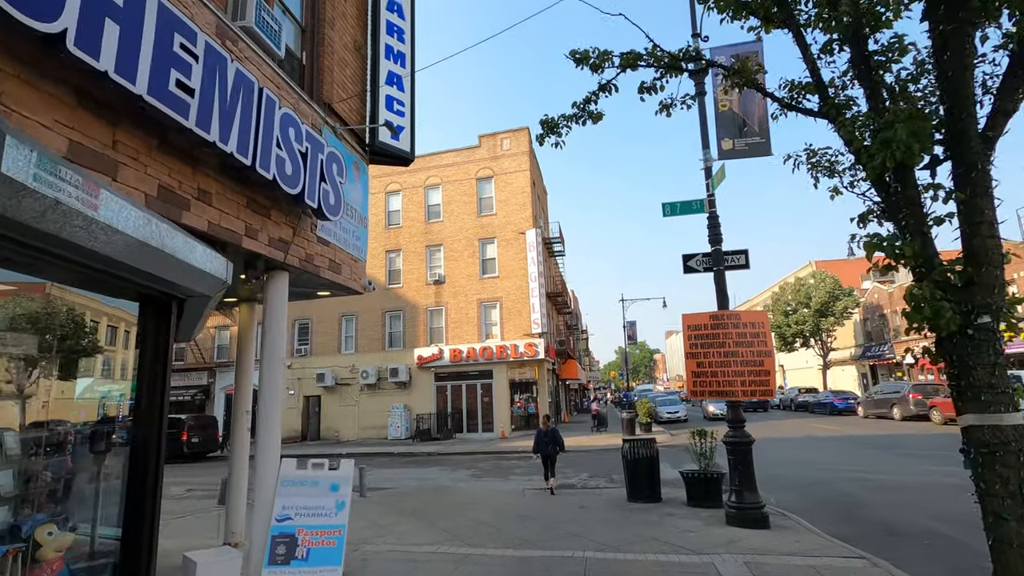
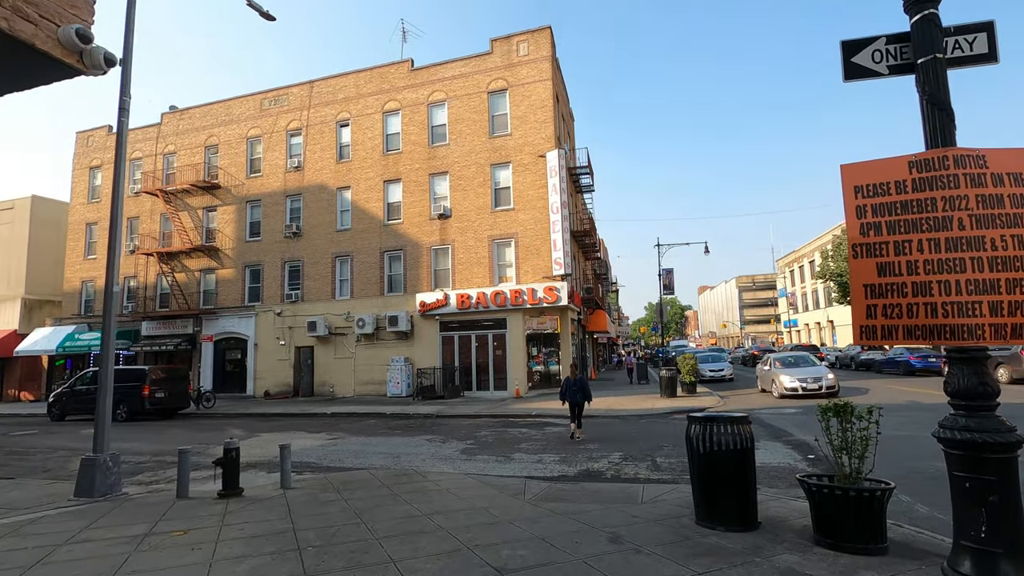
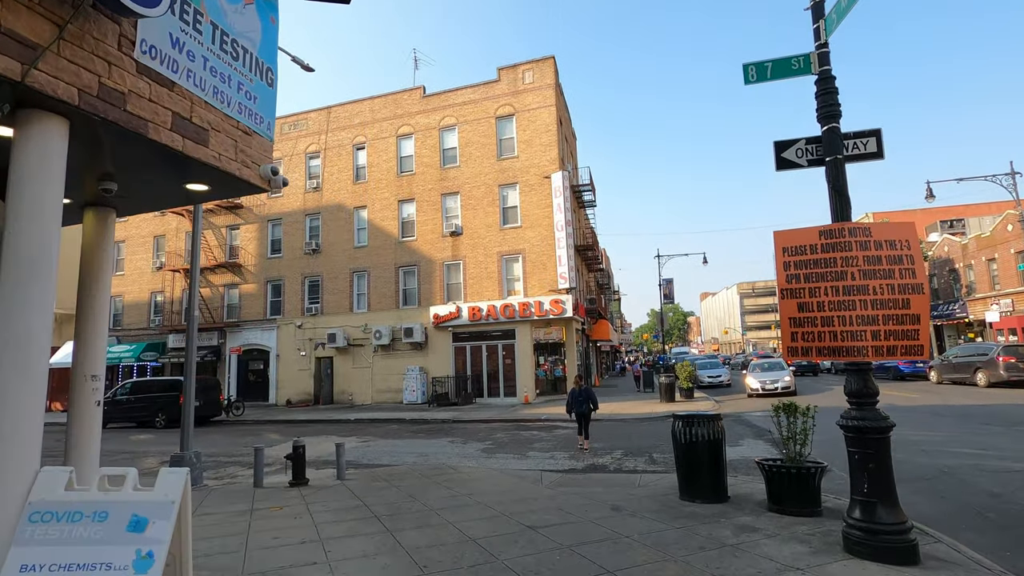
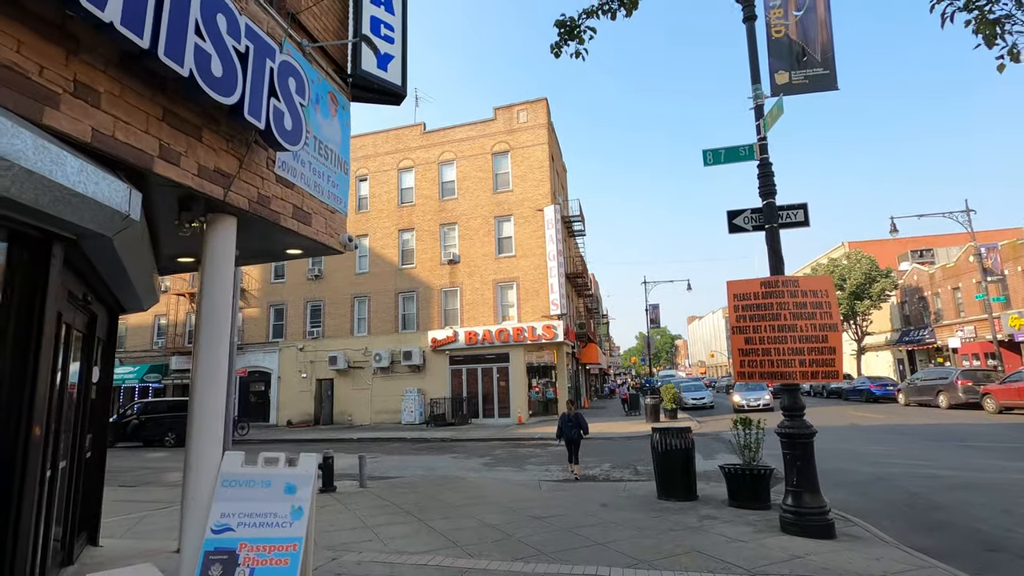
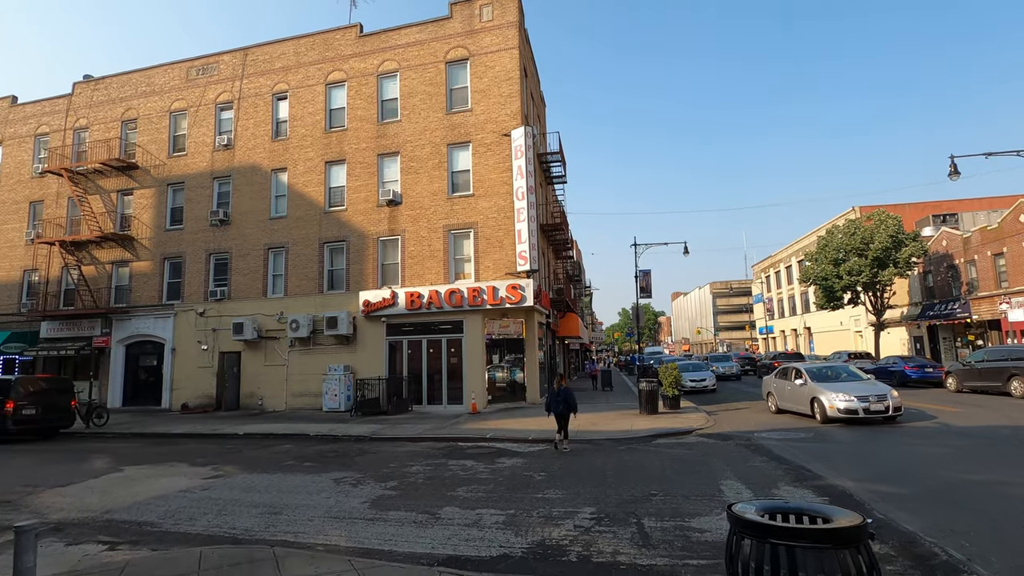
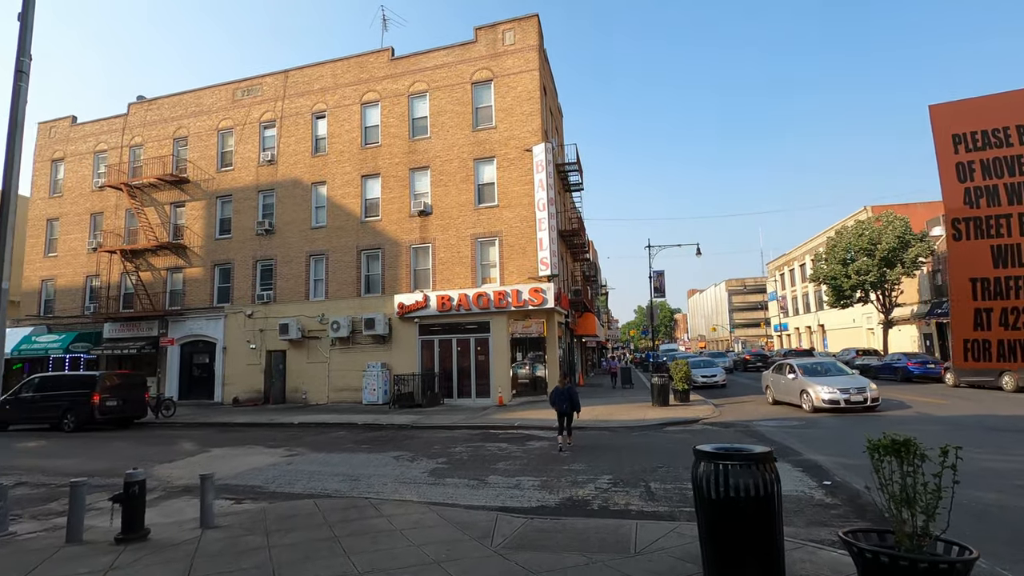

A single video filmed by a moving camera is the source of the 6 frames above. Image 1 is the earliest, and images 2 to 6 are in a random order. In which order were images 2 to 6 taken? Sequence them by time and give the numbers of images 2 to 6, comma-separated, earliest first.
4, 3, 2, 6, 5
